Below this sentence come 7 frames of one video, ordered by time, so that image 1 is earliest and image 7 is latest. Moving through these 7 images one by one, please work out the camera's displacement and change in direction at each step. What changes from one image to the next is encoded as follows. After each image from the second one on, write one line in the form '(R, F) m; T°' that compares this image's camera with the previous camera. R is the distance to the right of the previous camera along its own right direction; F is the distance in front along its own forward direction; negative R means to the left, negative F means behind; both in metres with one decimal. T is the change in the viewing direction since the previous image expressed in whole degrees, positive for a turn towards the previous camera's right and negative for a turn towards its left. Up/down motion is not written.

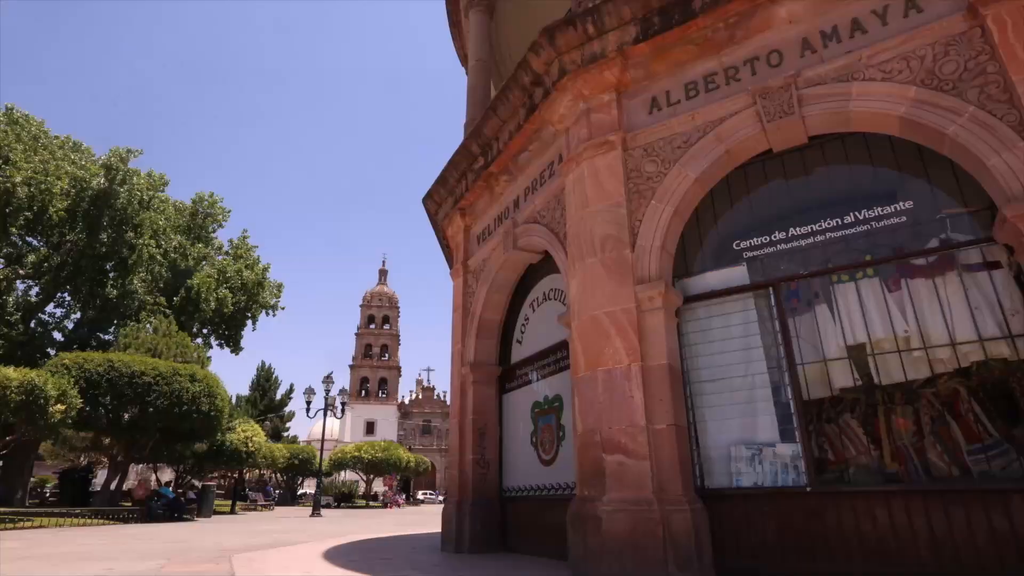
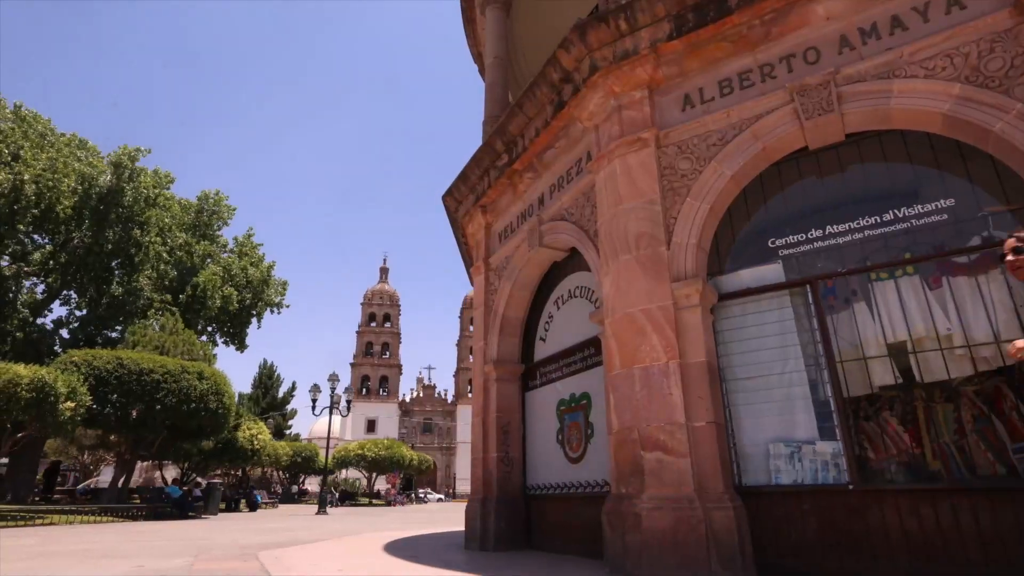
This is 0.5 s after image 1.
(-0.4, 0.0) m; 0°
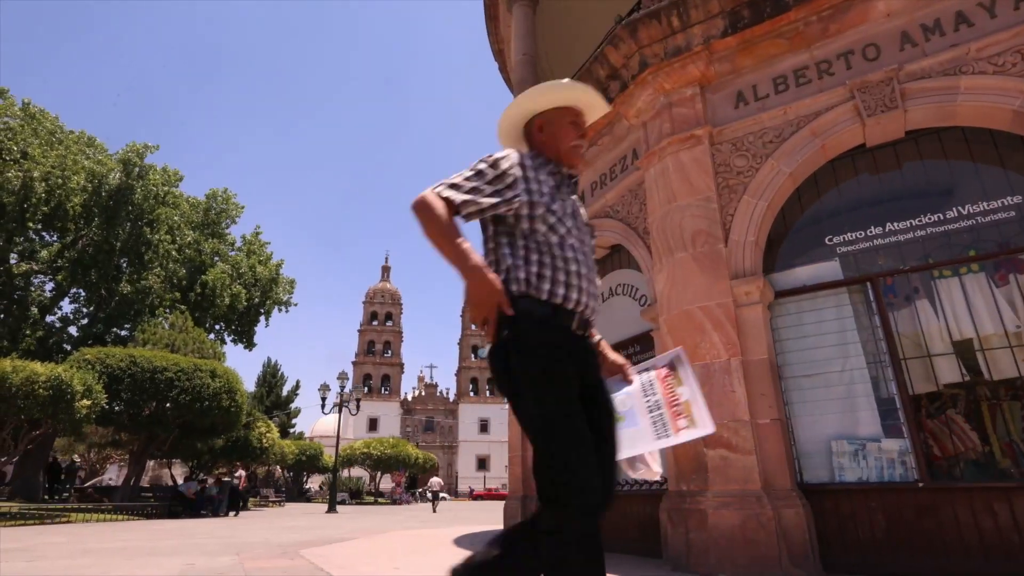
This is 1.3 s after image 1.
(-0.6, 0.0) m; 0°
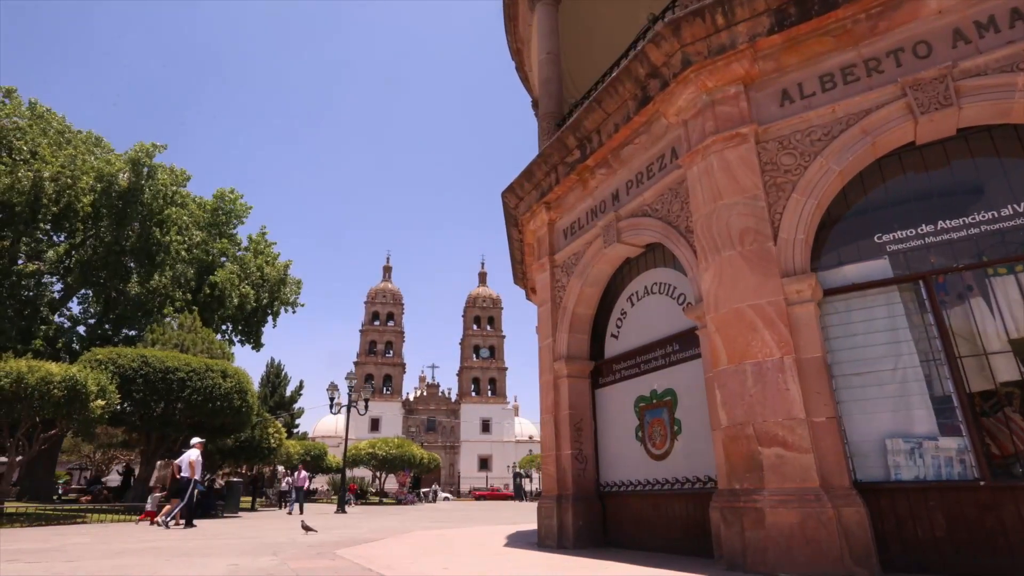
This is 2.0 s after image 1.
(-0.5, 0.0) m; 0°
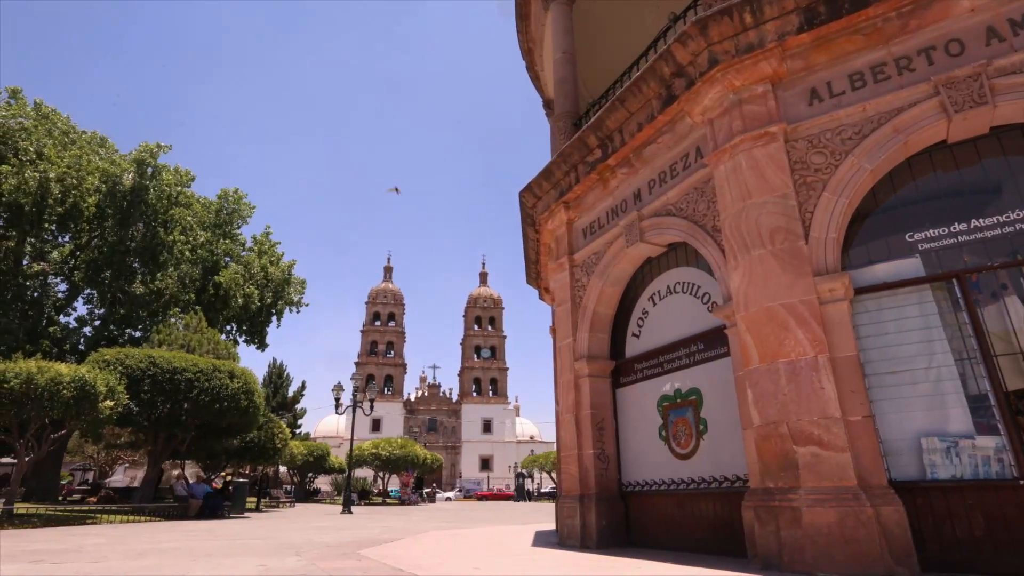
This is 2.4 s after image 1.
(-0.3, 0.0) m; 0°
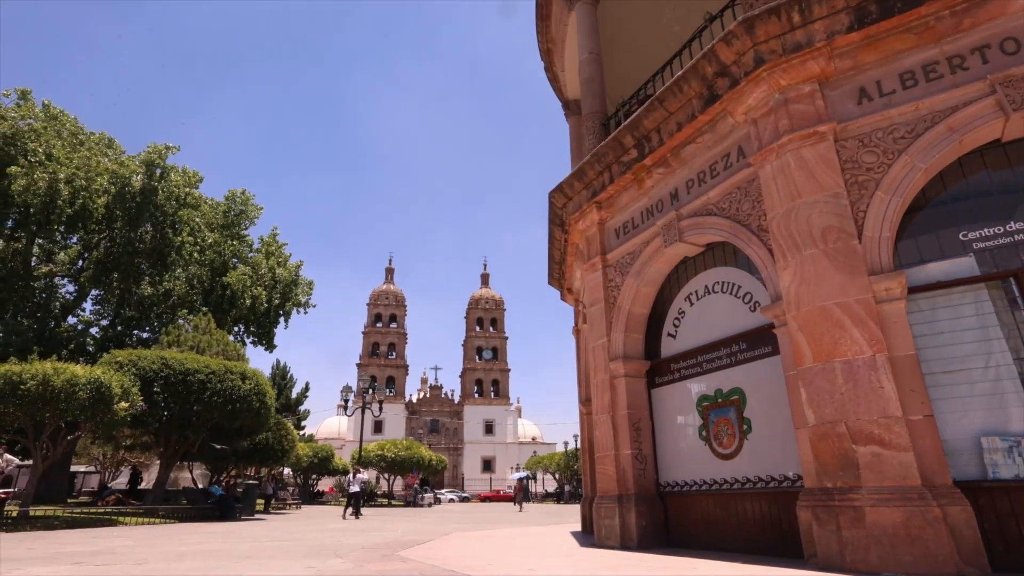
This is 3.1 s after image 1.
(-0.6, 0.0) m; 0°
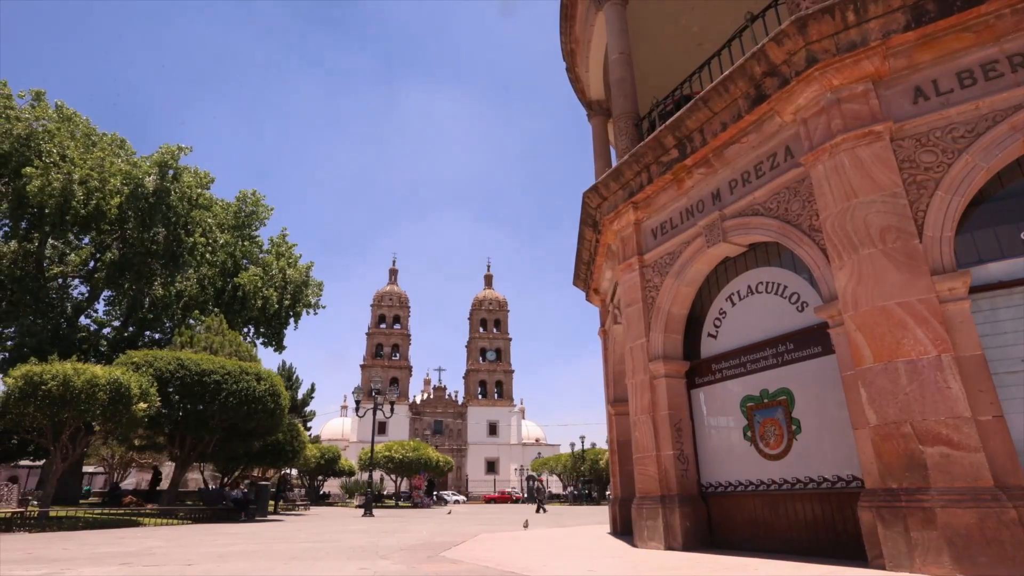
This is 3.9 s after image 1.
(-0.6, 0.0) m; 0°
